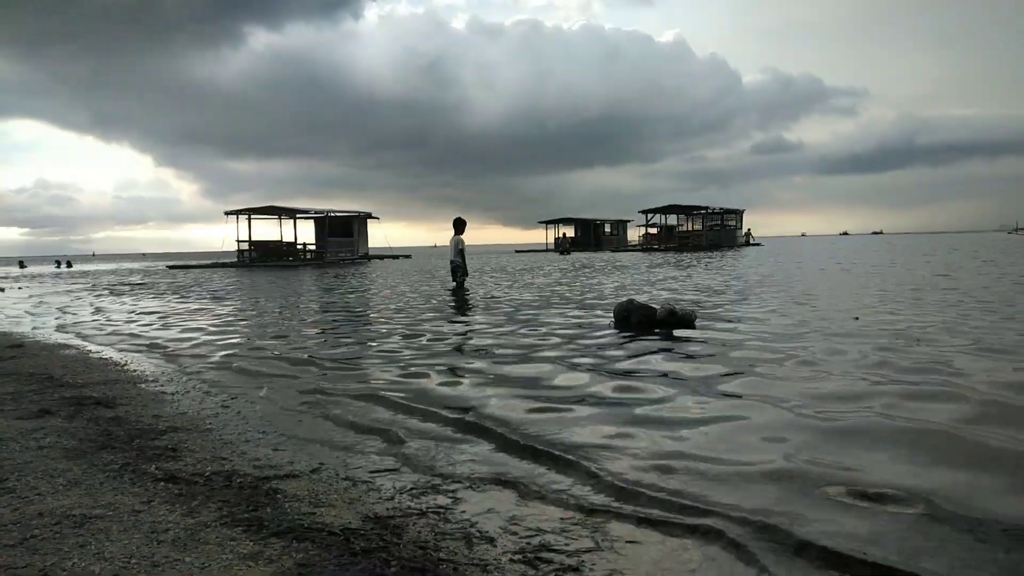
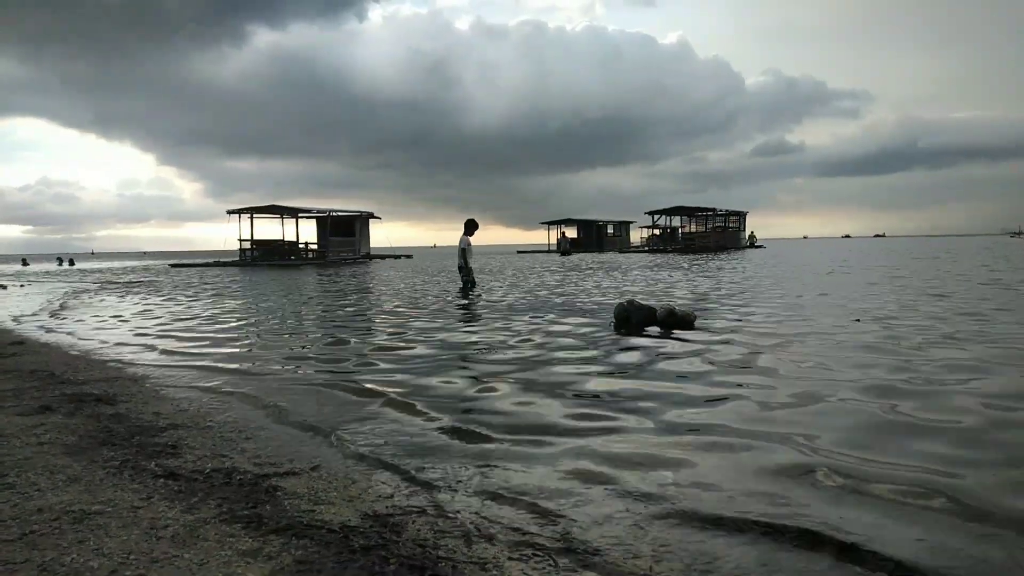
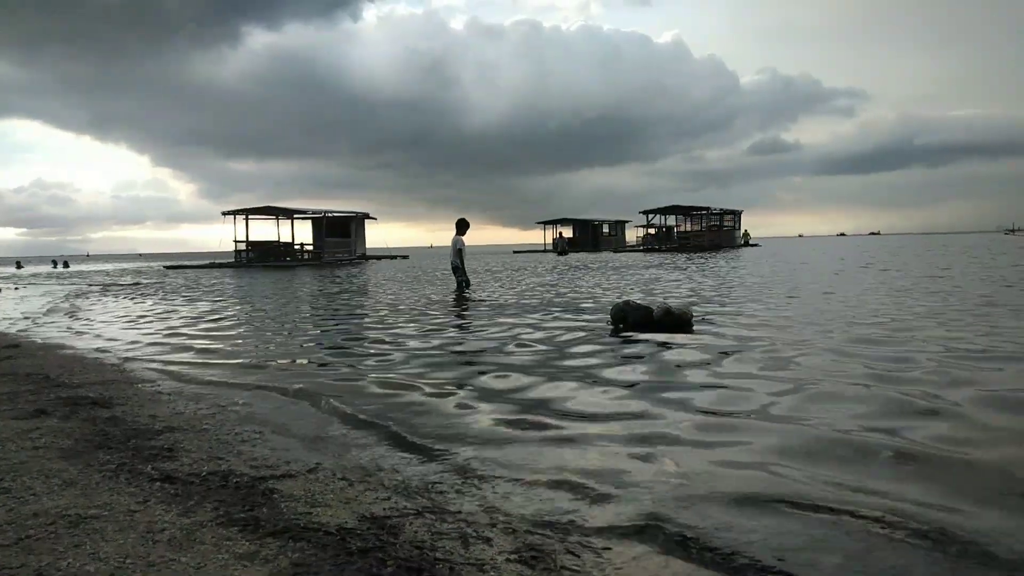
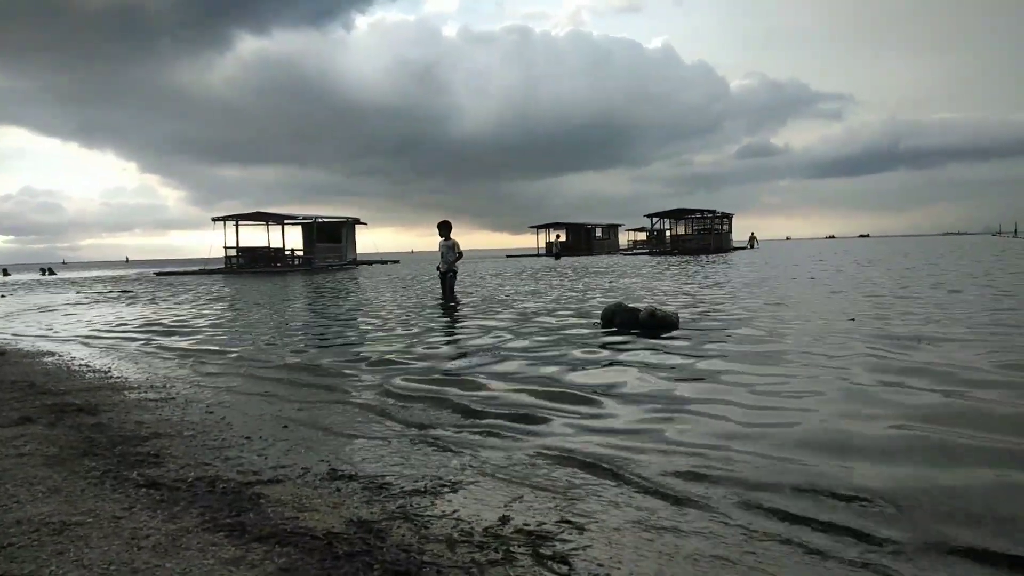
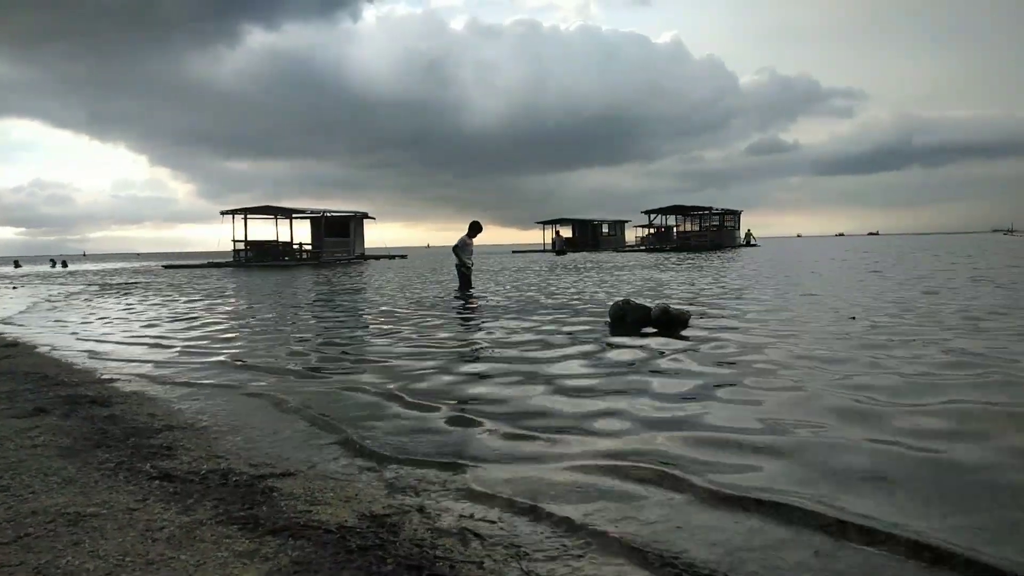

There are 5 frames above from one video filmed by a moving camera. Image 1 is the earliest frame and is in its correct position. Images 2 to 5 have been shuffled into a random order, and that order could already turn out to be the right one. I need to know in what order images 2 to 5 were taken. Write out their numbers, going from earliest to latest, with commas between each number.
3, 2, 5, 4
